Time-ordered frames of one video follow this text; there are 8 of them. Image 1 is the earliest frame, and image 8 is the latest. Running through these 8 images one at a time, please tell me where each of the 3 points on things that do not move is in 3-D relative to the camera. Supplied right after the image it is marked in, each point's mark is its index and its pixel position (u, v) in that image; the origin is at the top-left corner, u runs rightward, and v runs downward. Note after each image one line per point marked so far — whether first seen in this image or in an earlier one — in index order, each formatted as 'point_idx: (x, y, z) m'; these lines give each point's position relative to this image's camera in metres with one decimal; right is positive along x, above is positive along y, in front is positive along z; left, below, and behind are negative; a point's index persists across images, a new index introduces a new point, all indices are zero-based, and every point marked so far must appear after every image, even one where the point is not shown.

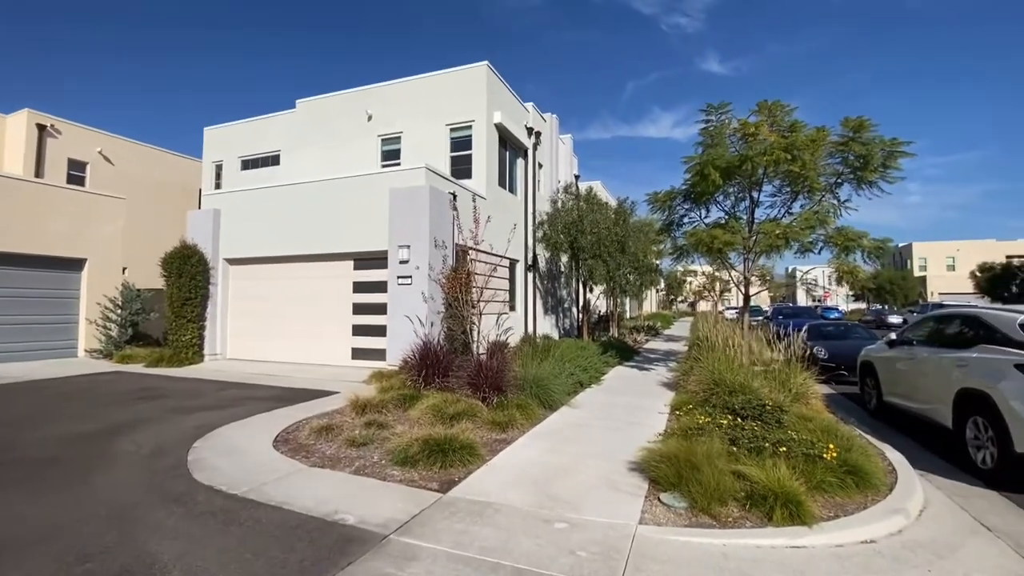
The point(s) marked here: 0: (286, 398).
0: (-3.9, -1.9, +8.1) m
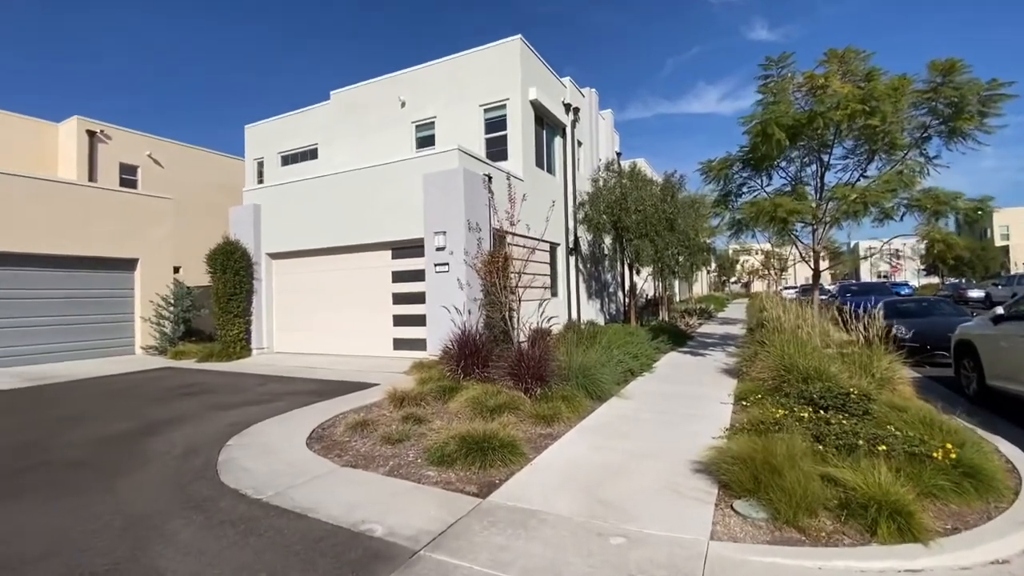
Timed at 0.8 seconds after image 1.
0: (-3.1, -1.7, +8.0) m
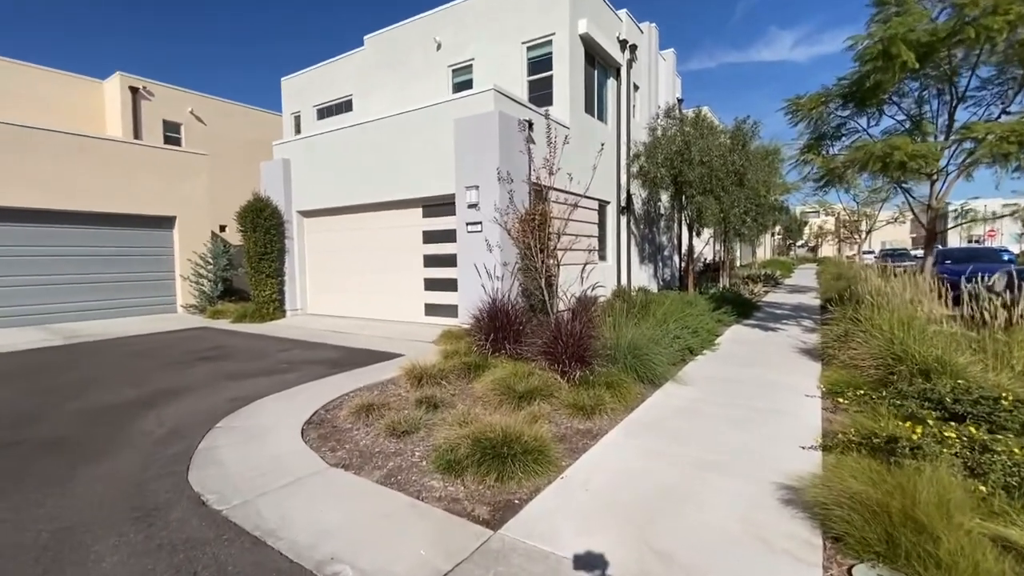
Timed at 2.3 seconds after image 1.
0: (-2.6, -1.1, +7.3) m
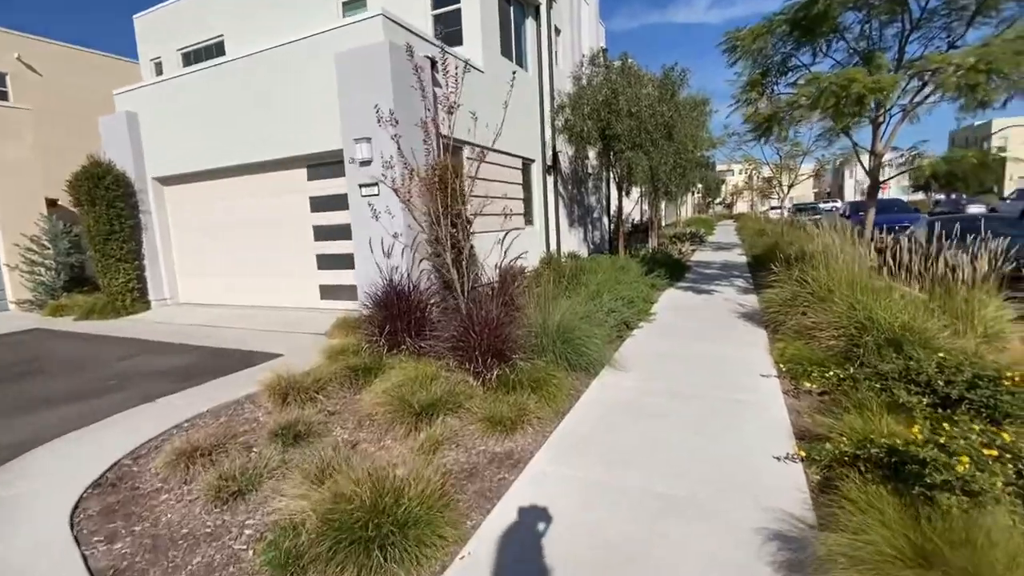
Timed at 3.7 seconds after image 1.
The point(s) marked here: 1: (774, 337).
0: (-3.7, -1.0, +5.6) m
1: (+3.2, -0.6, +5.7) m
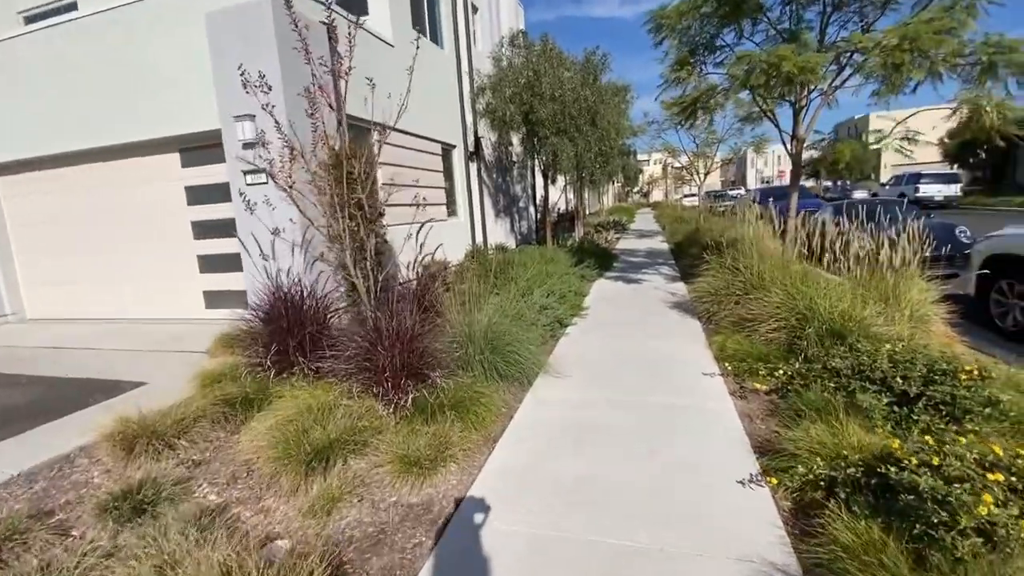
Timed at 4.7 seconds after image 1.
0: (-4.5, -1.1, +4.4) m
1: (+2.3, -0.5, +5.5) m
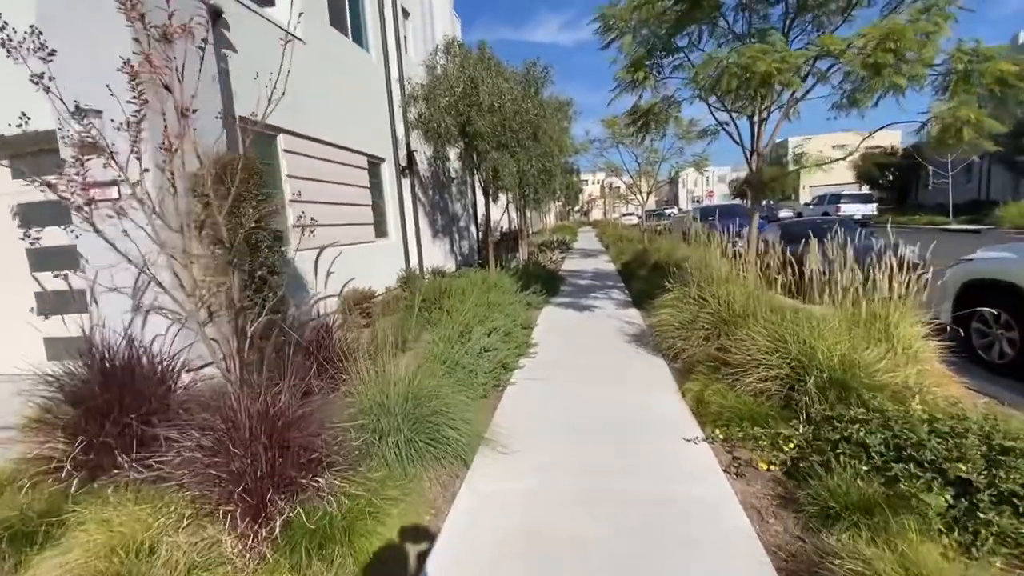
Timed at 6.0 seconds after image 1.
0: (-4.9, -1.5, +2.8) m
1: (+1.7, -0.8, +4.7) m
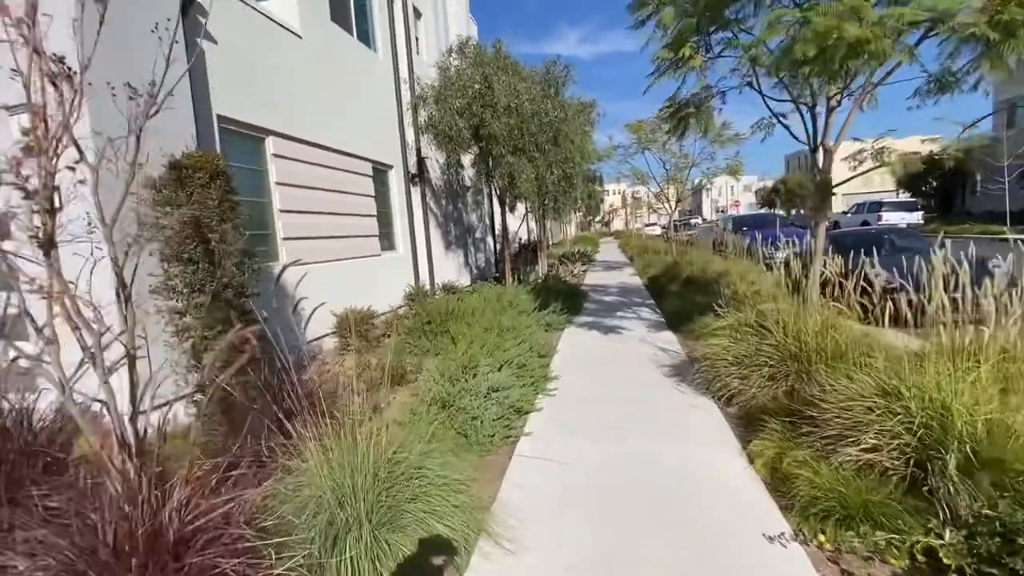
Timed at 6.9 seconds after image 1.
0: (-4.9, -1.7, +2.1) m
1: (+1.8, -1.1, +3.7) m
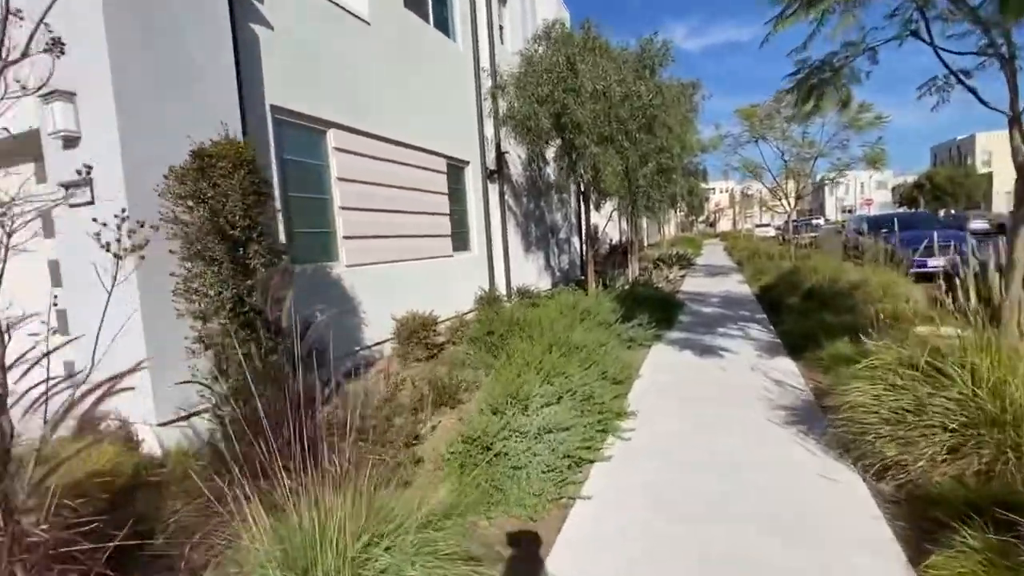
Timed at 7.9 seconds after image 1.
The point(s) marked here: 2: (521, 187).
0: (-4.8, -1.6, +2.2) m
1: (+2.1, -1.2, +2.5) m
2: (+0.2, +2.2, +10.2) m
